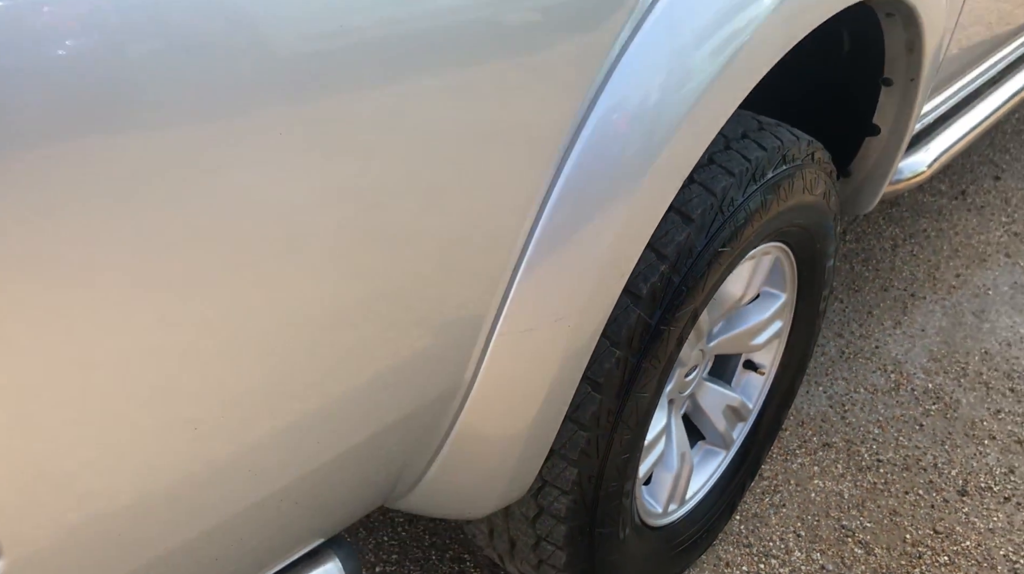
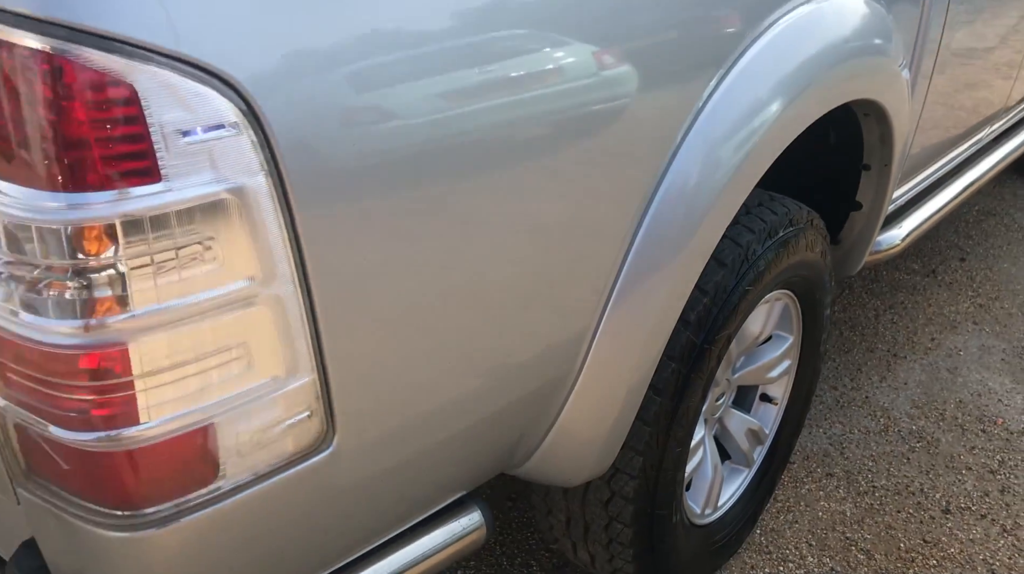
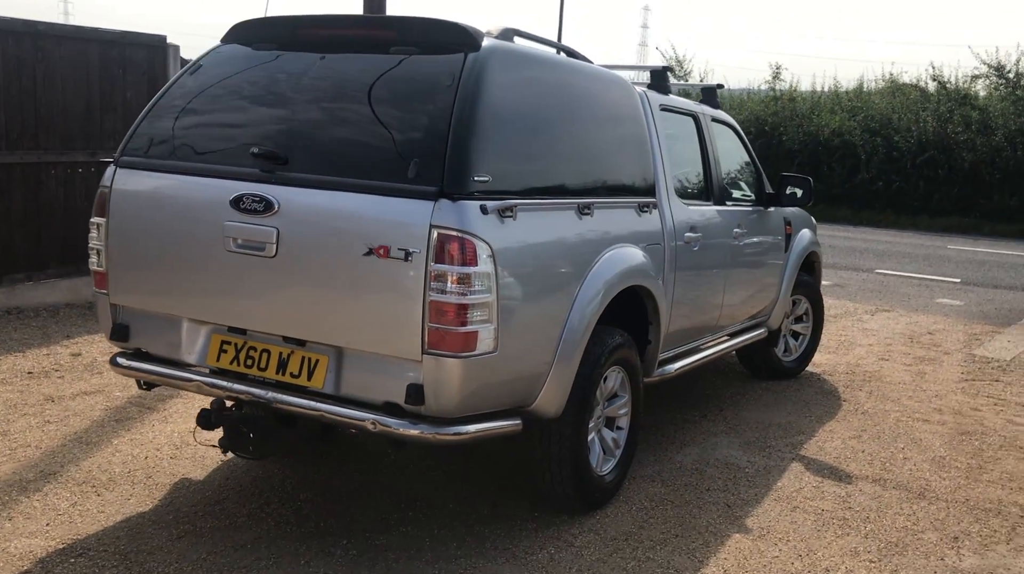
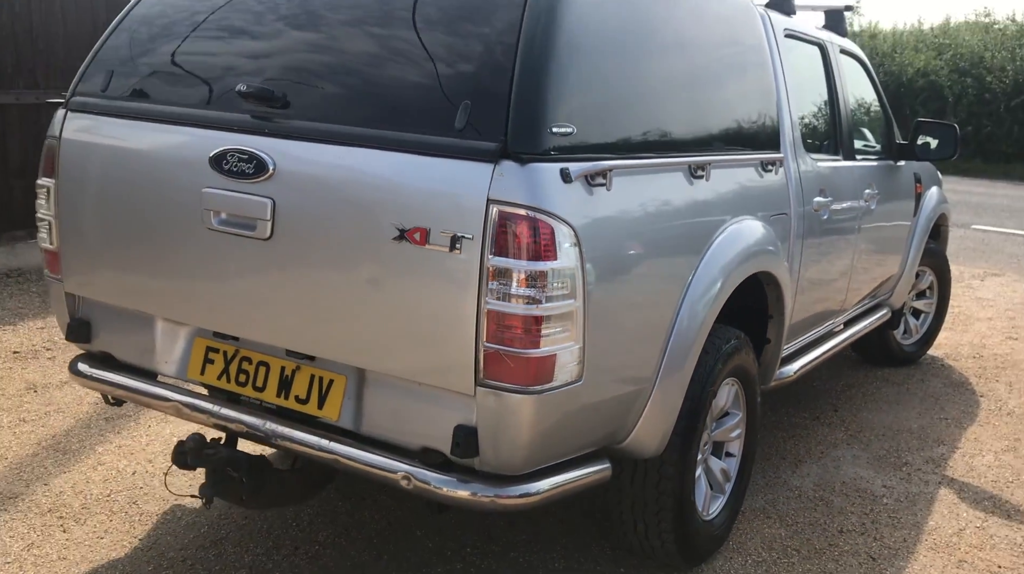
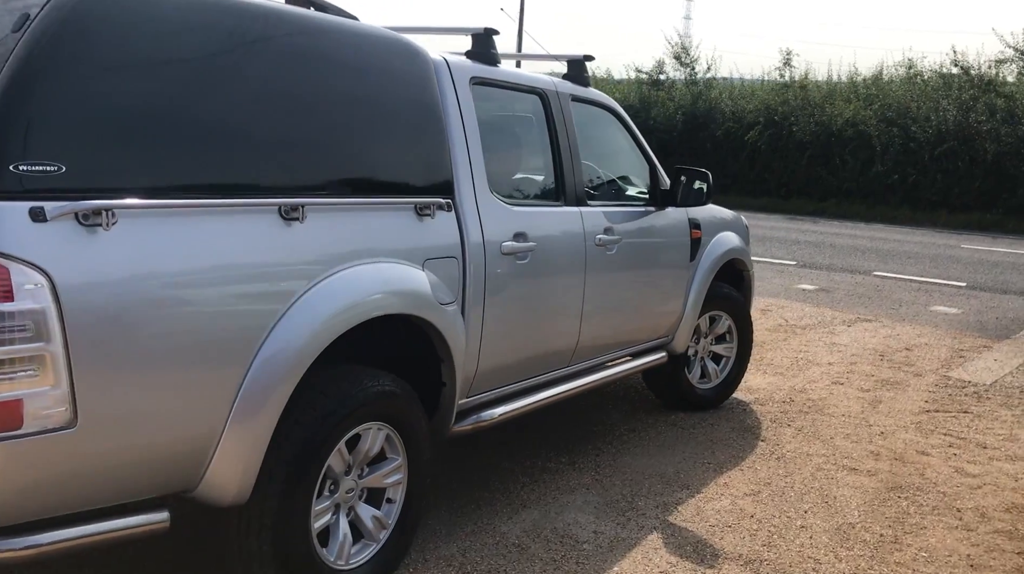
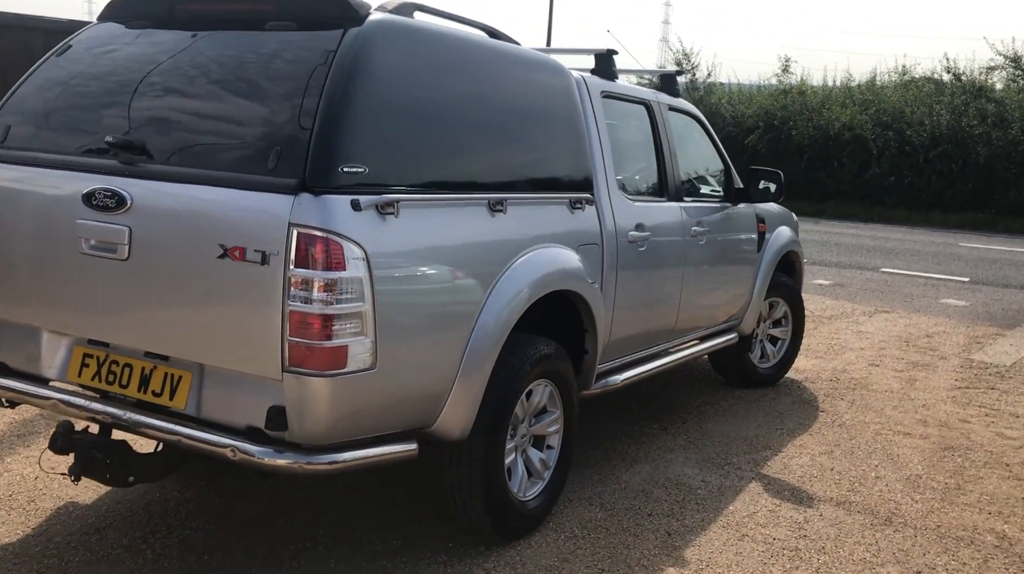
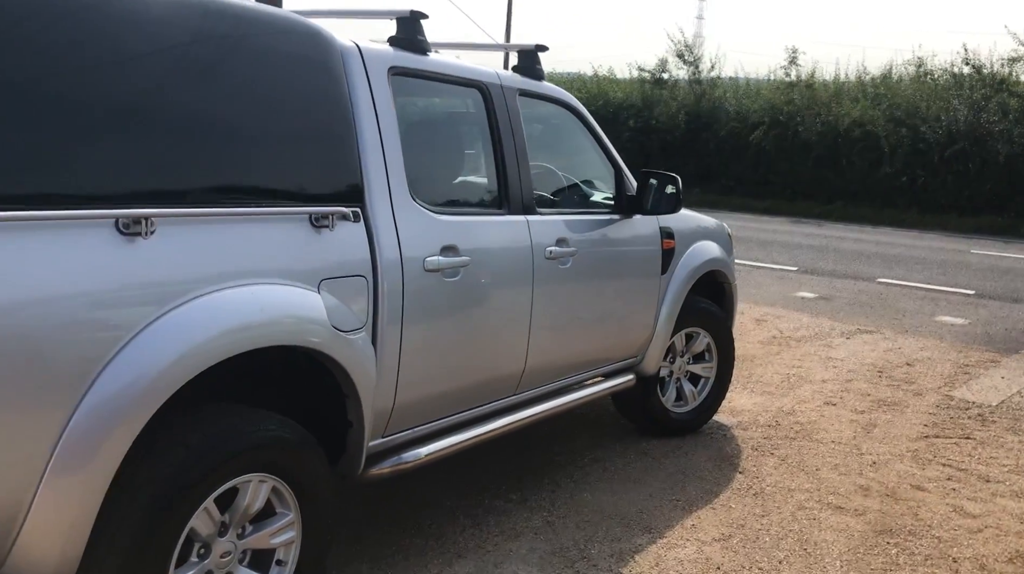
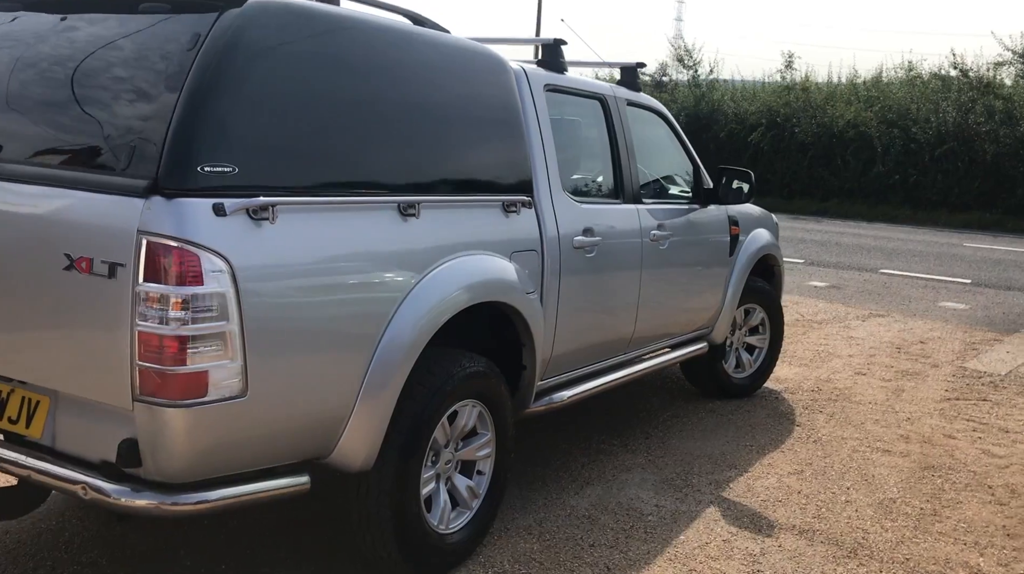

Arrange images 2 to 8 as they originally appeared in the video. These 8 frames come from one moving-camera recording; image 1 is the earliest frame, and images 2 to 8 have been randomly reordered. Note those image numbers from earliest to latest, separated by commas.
2, 4, 3, 6, 8, 5, 7
